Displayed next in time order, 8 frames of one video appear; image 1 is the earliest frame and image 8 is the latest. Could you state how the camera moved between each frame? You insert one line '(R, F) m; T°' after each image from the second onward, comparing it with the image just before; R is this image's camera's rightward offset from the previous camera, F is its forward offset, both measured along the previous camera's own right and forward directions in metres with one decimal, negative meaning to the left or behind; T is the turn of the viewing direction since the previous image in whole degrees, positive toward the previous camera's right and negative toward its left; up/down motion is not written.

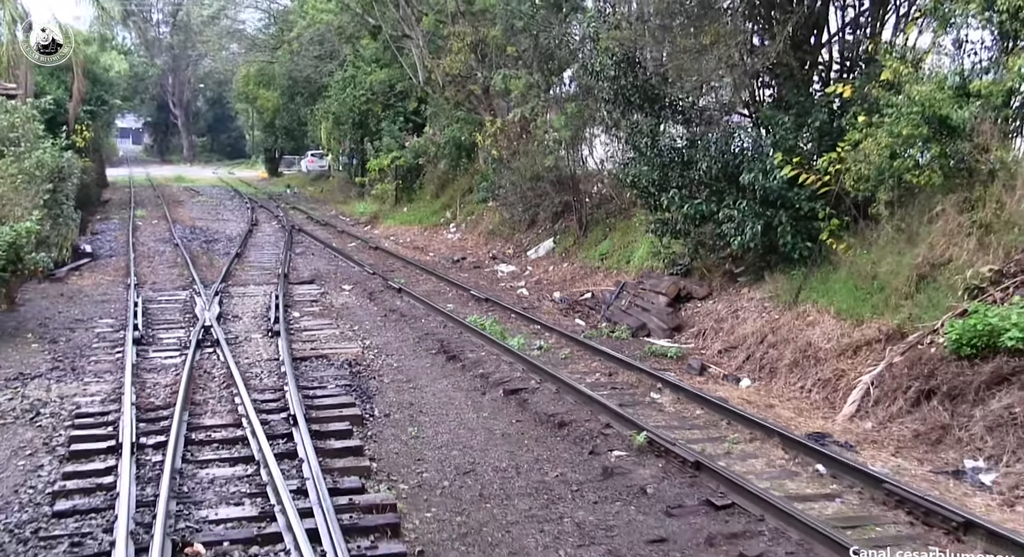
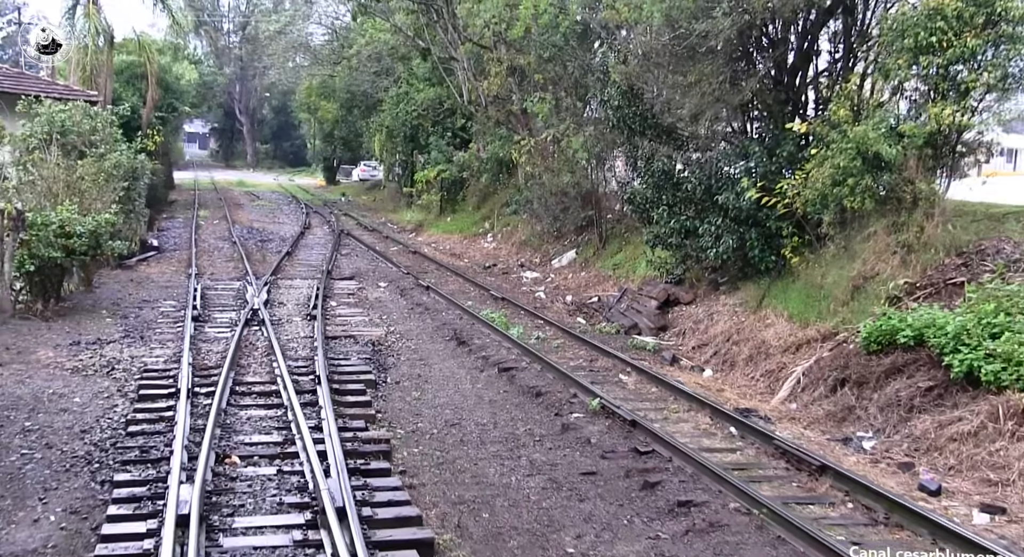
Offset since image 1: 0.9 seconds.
(+0.6, -1.8) m; -3°
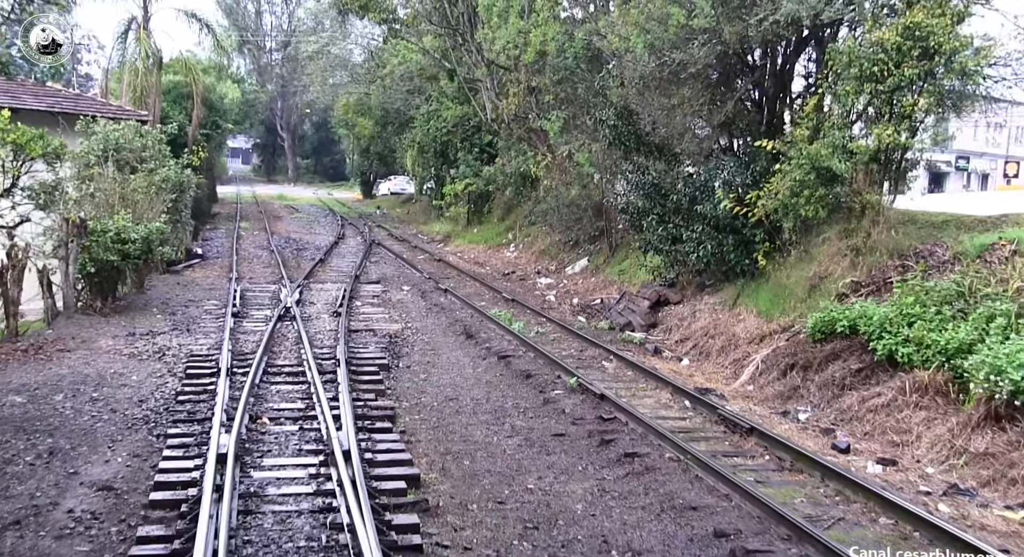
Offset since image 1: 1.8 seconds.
(+0.5, -1.6) m; -2°
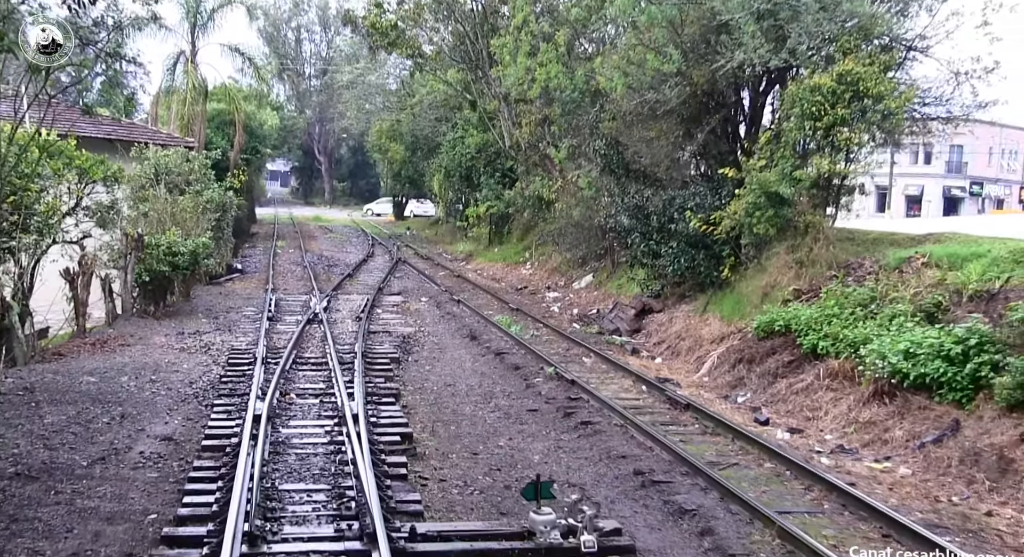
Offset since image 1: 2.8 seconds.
(+0.6, -2.0) m; -2°
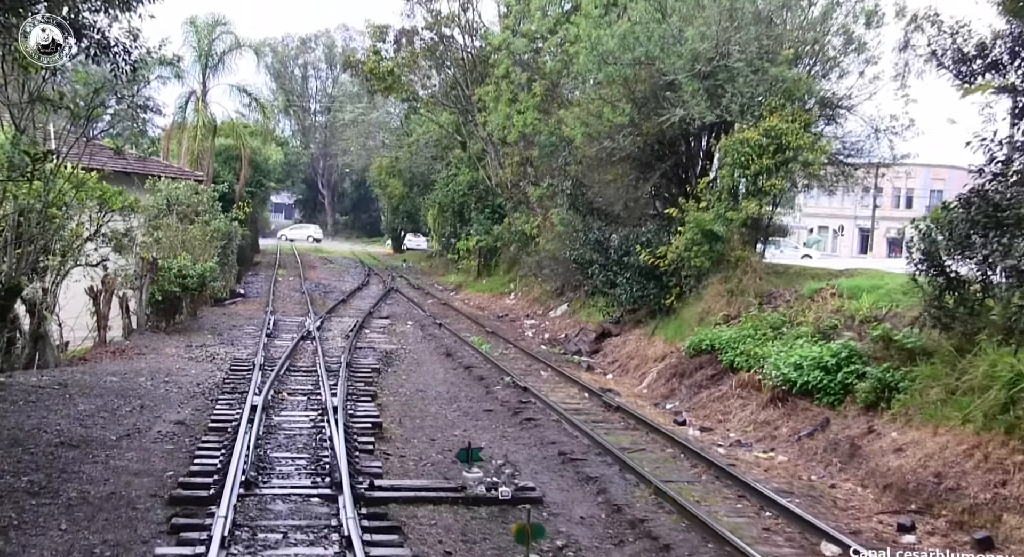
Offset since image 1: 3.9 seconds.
(+0.5, -2.1) m; 0°
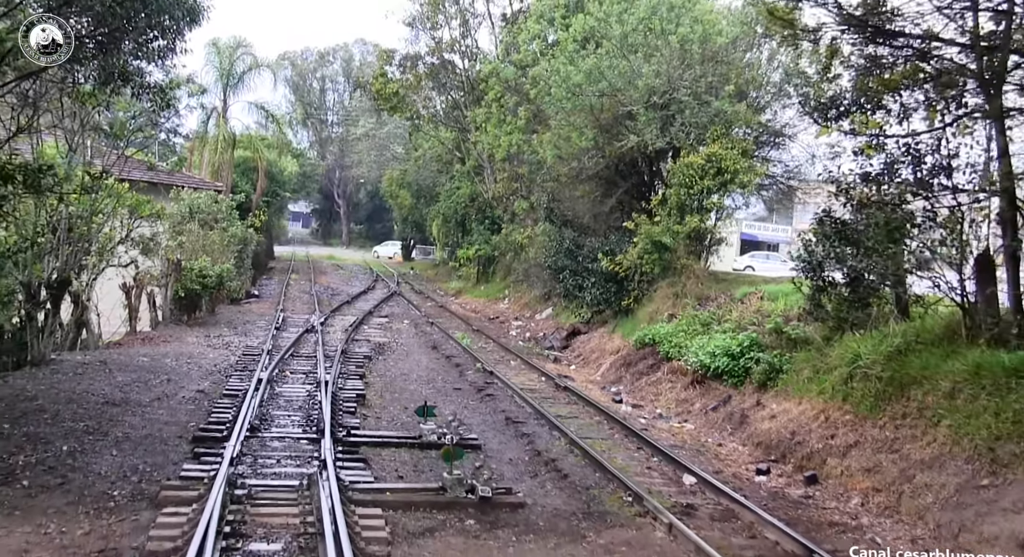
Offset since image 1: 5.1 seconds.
(+0.8, -2.5) m; -1°
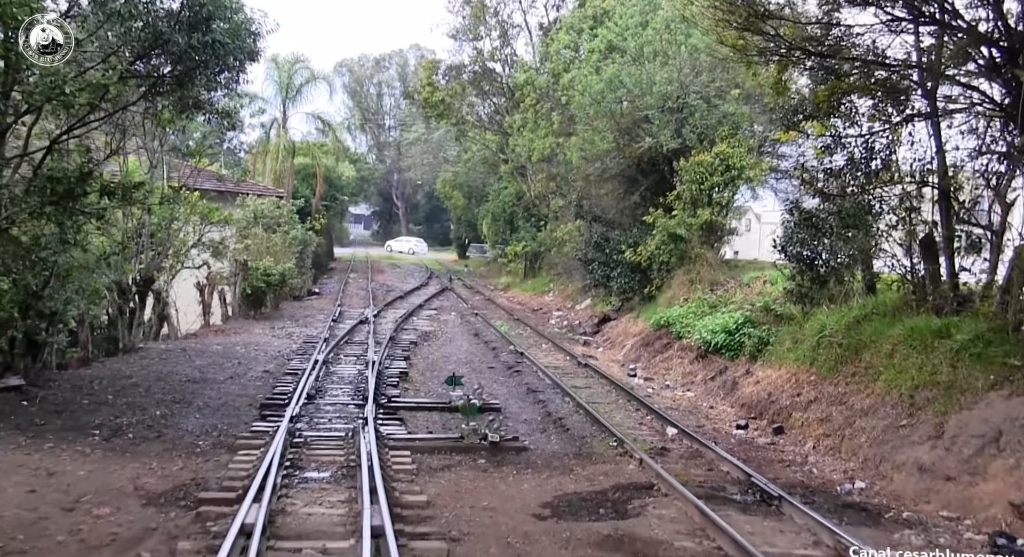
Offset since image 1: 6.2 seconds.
(+0.6, -2.0) m; -4°
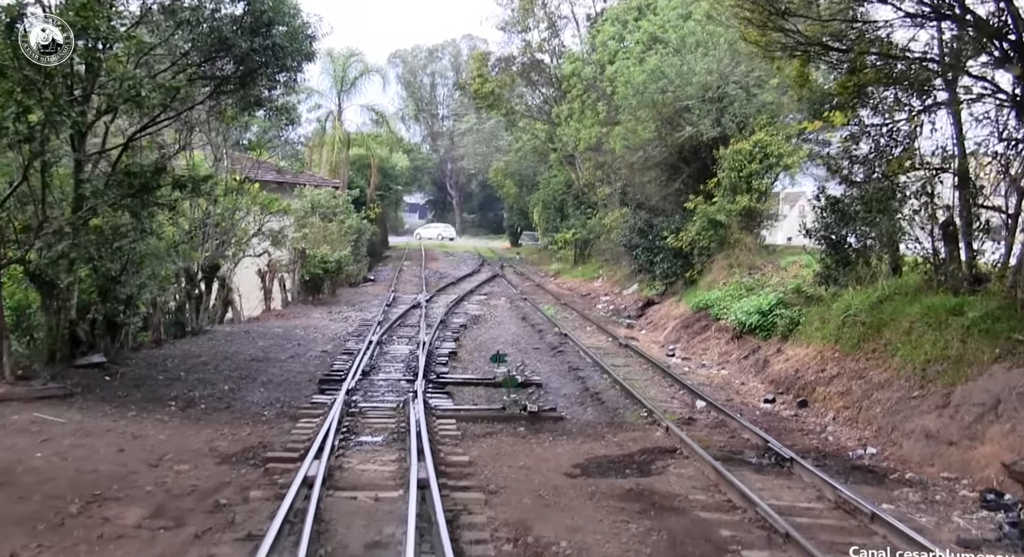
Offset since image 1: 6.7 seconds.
(+0.2, -0.9) m; -3°
